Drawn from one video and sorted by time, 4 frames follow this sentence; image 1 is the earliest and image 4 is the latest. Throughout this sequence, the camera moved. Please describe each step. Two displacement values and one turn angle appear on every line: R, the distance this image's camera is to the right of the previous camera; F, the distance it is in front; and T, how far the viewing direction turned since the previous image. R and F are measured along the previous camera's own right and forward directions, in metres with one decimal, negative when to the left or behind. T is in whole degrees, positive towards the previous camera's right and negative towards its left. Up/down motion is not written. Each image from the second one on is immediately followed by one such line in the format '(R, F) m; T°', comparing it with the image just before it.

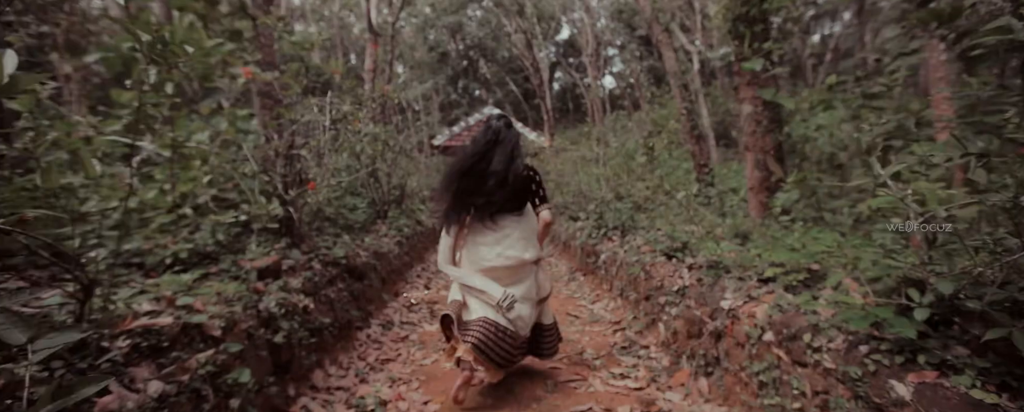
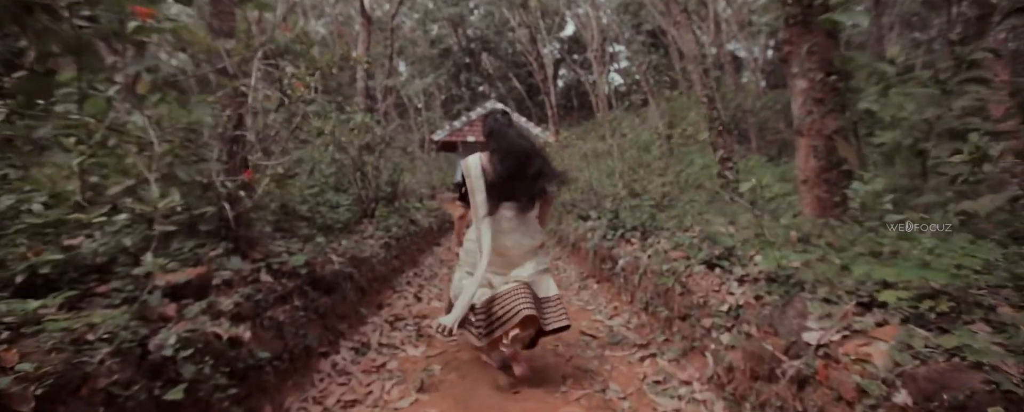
(0.0, +0.8) m; 0°
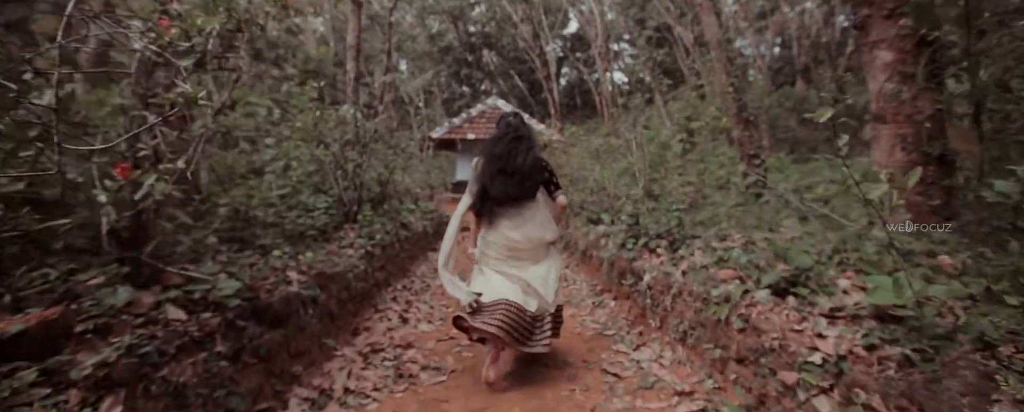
(0.0, +0.8) m; 0°
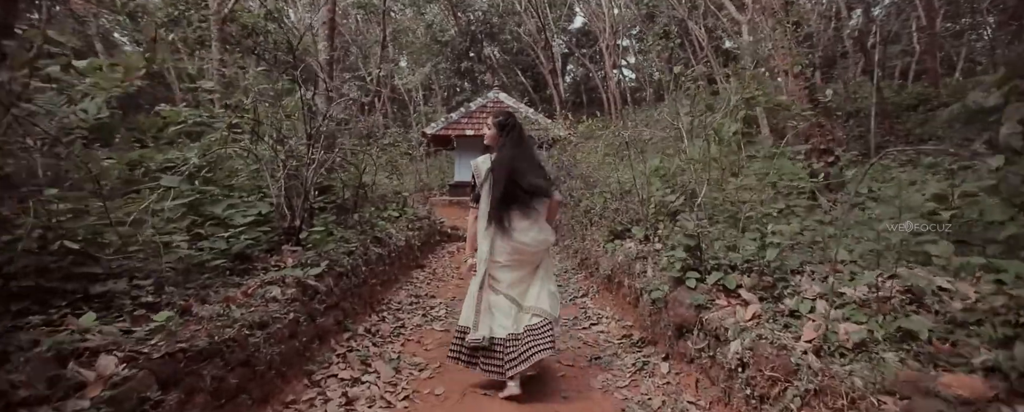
(0.0, +1.6) m; 0°
